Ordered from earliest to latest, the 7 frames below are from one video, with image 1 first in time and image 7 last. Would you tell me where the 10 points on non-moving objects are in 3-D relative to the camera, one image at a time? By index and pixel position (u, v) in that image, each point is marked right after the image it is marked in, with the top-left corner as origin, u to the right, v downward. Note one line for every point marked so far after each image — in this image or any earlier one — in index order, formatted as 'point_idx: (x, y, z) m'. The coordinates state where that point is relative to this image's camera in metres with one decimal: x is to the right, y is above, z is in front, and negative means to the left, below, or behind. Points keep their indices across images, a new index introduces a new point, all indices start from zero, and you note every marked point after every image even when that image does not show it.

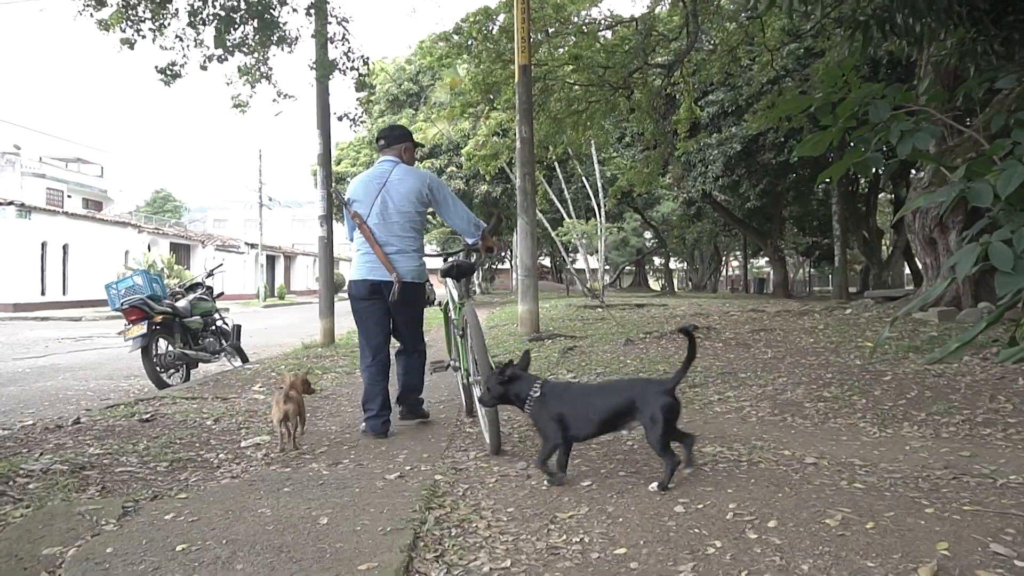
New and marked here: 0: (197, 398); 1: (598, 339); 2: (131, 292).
0: (-2.7, -0.9, +8.0) m
1: (+1.1, -0.6, +11.4) m
2: (-4.3, 0.0, +10.3) m
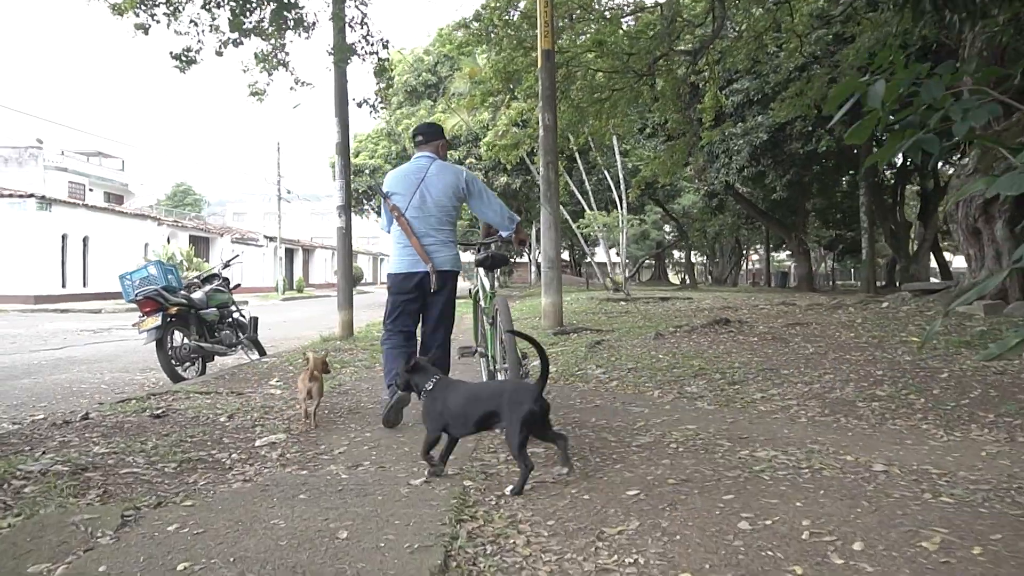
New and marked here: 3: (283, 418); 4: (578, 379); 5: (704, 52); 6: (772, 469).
0: (-2.5, -0.9, +7.7) m
1: (+1.4, -0.5, +11.0) m
2: (-4.0, +0.1, +10.0) m
3: (-1.5, -0.9, +6.1) m
4: (+0.6, -0.8, +7.6) m
5: (+3.5, +4.3, +16.8) m
6: (+1.1, -0.7, +3.7) m
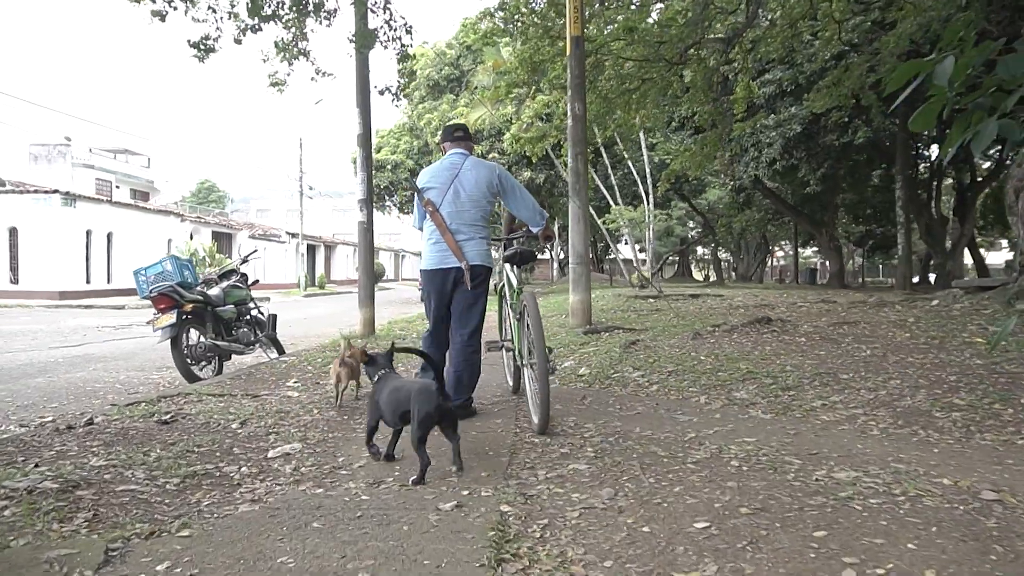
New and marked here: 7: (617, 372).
0: (-2.2, -0.8, +7.2) m
1: (+1.7, -0.5, +10.5) m
2: (-3.7, +0.1, +9.6) m
3: (-1.3, -0.8, +5.7) m
4: (+0.8, -0.7, +7.1) m
5: (+4.0, +4.3, +16.2) m
6: (+1.2, -0.7, +3.2) m
7: (+0.9, -0.7, +7.6) m
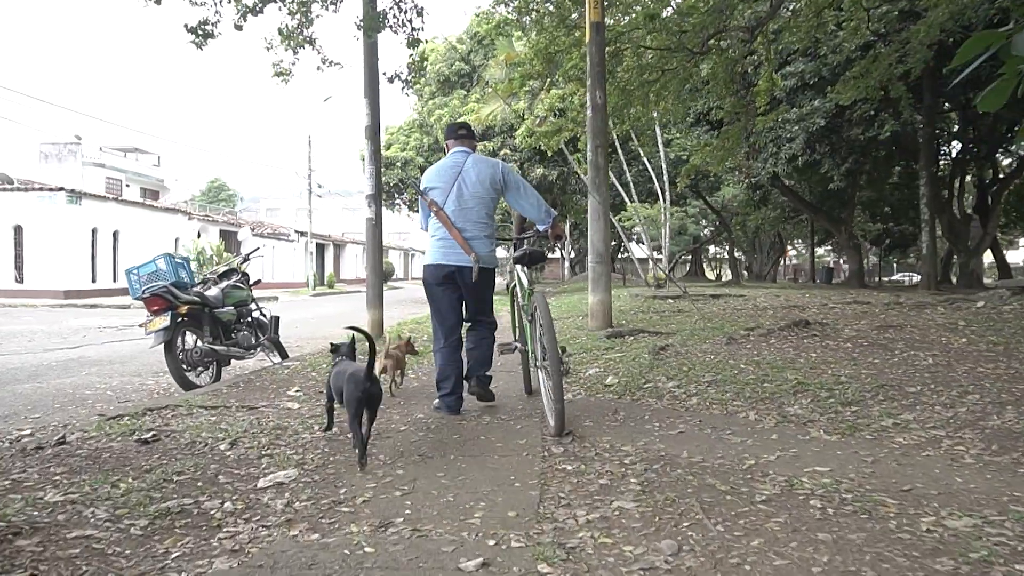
0: (-2.1, -0.8, +6.6) m
1: (+1.9, -0.5, +9.8) m
2: (-3.5, +0.1, +9.0) m
3: (-1.2, -0.9, +5.0) m
4: (+1.0, -0.7, +6.4) m
5: (+4.2, +4.3, +15.4) m
6: (+1.3, -0.7, +2.5) m
7: (+1.0, -0.7, +6.9) m
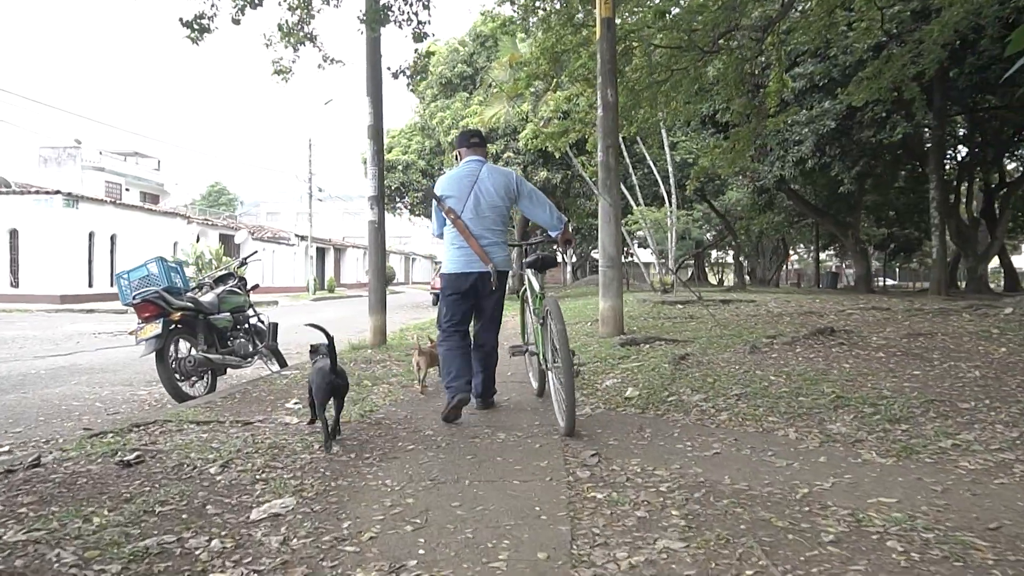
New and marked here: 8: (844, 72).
0: (-2.0, -0.9, +6.1) m
1: (+2.0, -0.5, +9.3) m
2: (-3.4, 0.0, +8.6) m
3: (-1.1, -0.9, +4.6) m
4: (+1.1, -0.8, +6.0) m
5: (+4.3, +4.3, +15.0) m
6: (+1.4, -0.8, +2.1) m
7: (+1.1, -0.7, +6.5) m
8: (+7.2, +4.7, +19.9) m
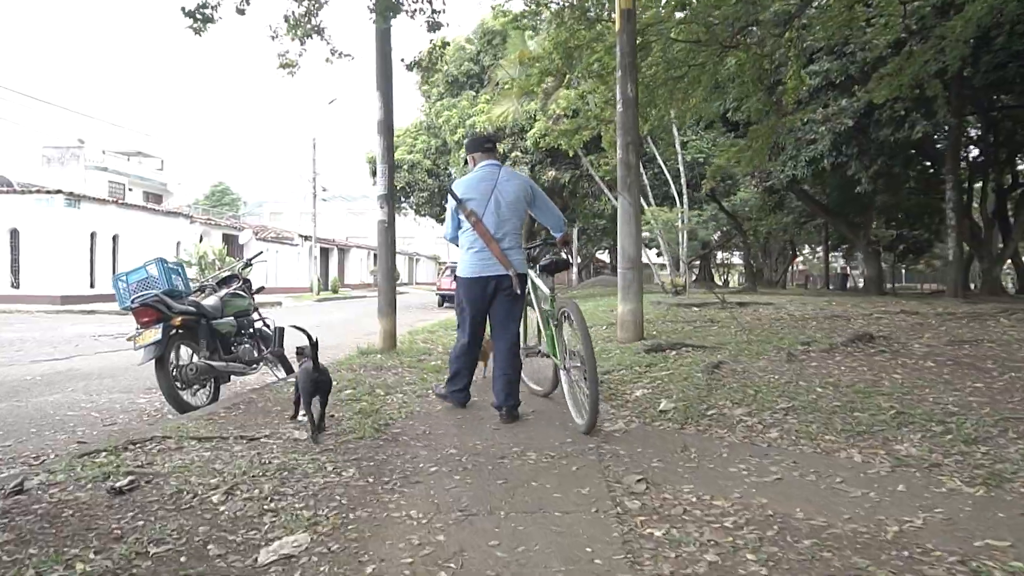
0: (-1.8, -0.9, +5.7) m
1: (+2.2, -0.6, +8.8) m
2: (-3.2, 0.0, +8.1) m
3: (-0.9, -0.9, +4.1) m
4: (+1.2, -0.8, +5.5) m
5: (+4.5, +4.2, +14.5) m
6: (+1.6, -0.8, +1.6) m
7: (+1.3, -0.8, +6.0) m
8: (+7.4, +4.6, +19.4) m
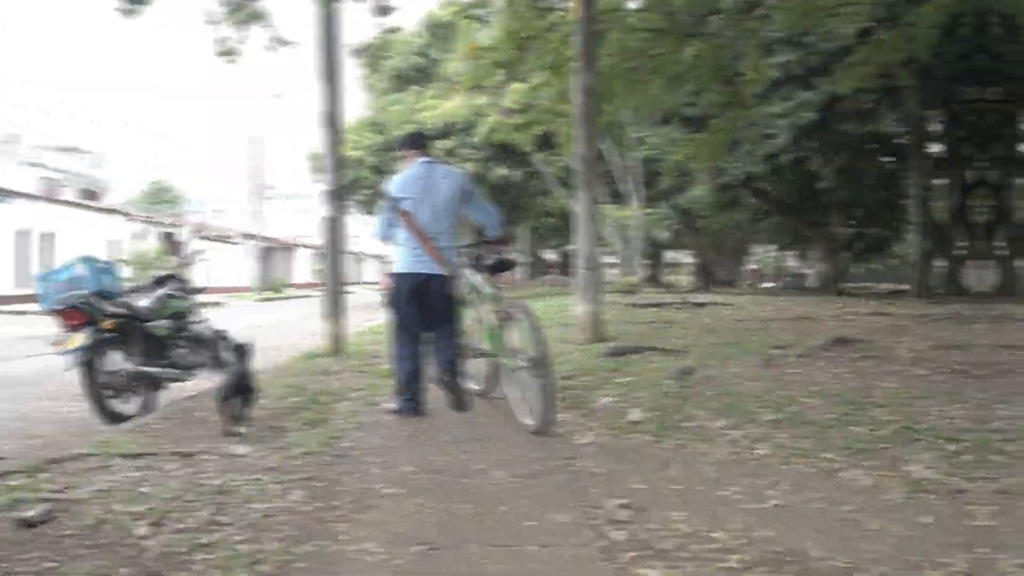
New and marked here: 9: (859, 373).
0: (-2.0, -0.9, +5.1) m
1: (+1.8, -0.6, +8.5) m
2: (-3.6, 0.0, +7.4) m
3: (-1.0, -0.9, +3.6) m
4: (+1.0, -0.8, +5.1) m
5: (+3.8, +4.2, +14.3) m
6: (+1.6, -0.8, +1.2) m
7: (+1.1, -0.8, +5.6) m
8: (+6.4, +4.6, +19.4) m
9: (+2.5, -0.6, +6.6) m
